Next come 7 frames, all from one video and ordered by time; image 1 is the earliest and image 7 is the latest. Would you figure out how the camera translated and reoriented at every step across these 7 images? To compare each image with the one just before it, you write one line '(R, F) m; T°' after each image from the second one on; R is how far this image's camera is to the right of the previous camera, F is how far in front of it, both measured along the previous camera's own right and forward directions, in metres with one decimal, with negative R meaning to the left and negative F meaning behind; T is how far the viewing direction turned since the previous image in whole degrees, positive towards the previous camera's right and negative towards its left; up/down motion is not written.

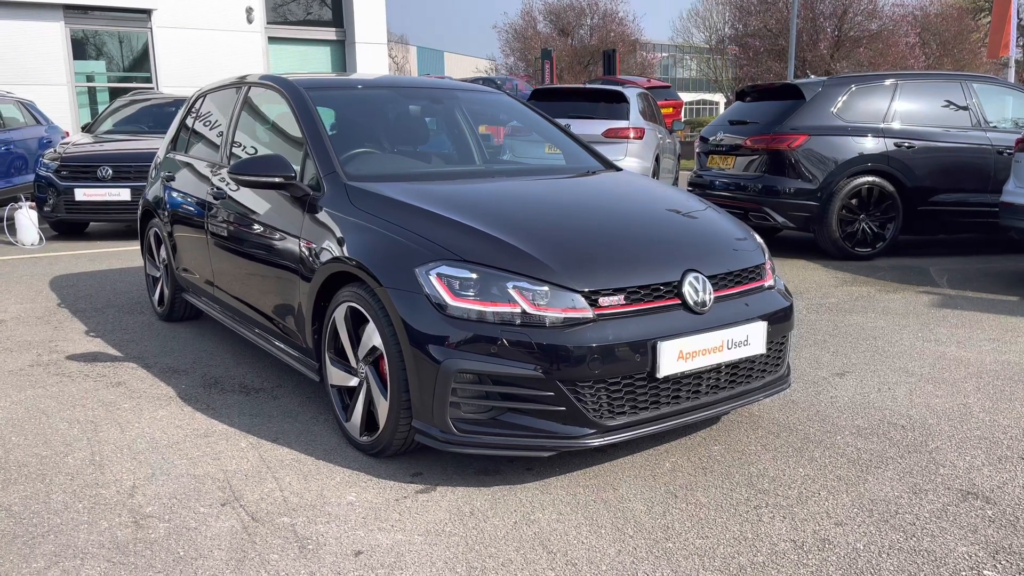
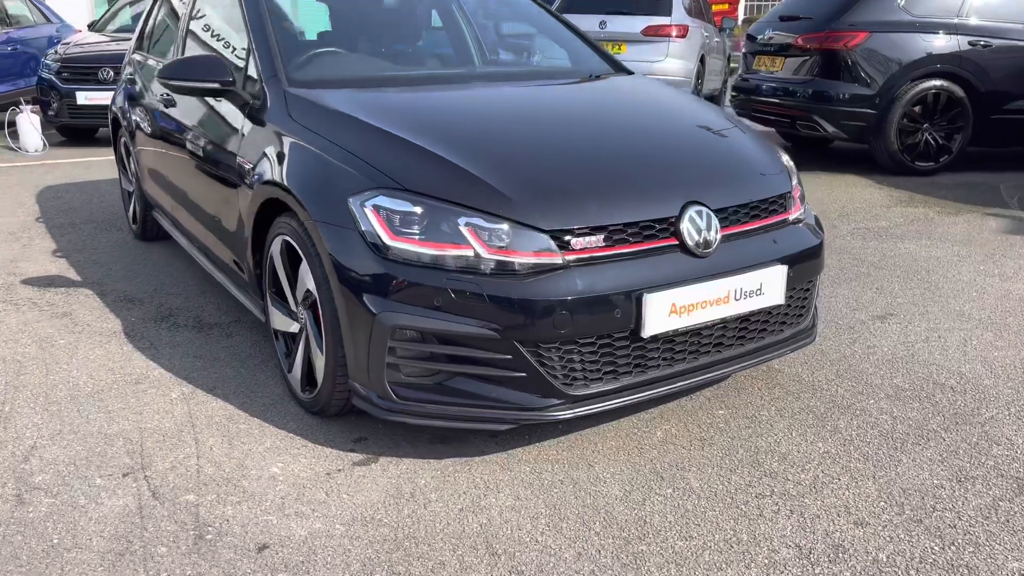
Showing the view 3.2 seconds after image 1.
(+0.3, +0.6) m; -3°
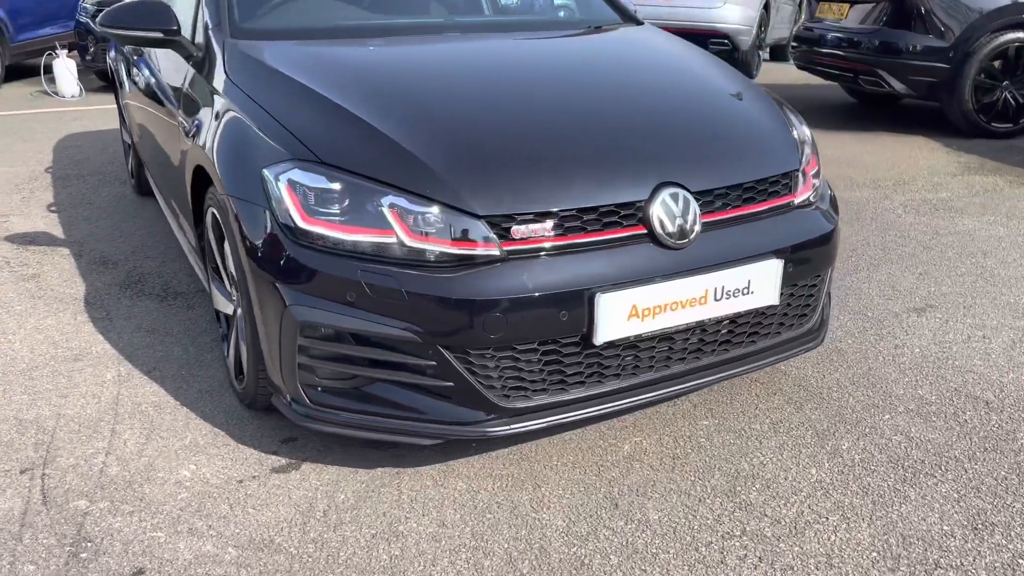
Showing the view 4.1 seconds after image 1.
(+0.3, +0.4) m; -5°
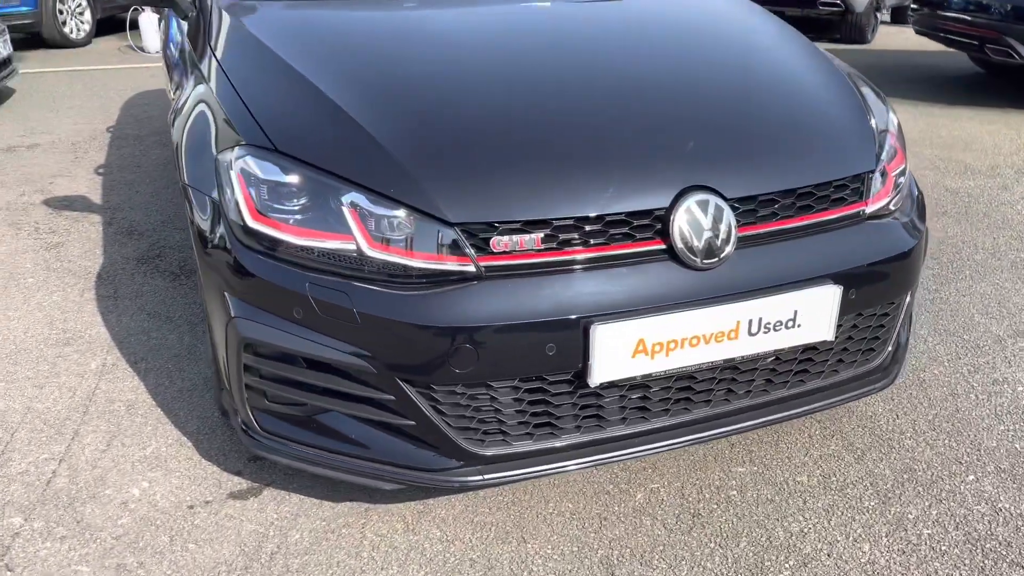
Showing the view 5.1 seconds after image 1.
(+0.2, +0.4) m; -7°
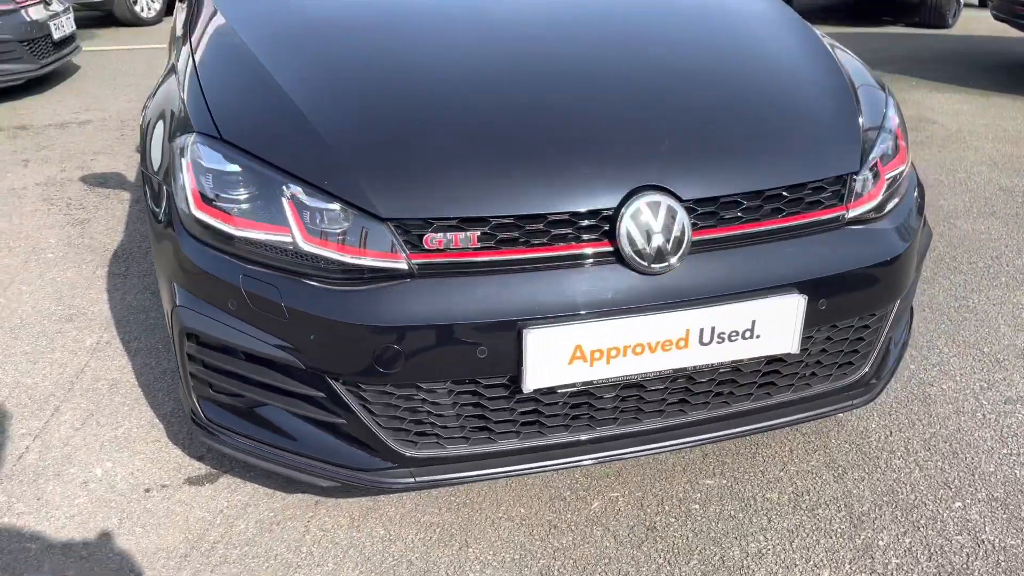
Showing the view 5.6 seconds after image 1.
(+0.3, +0.1) m; -5°
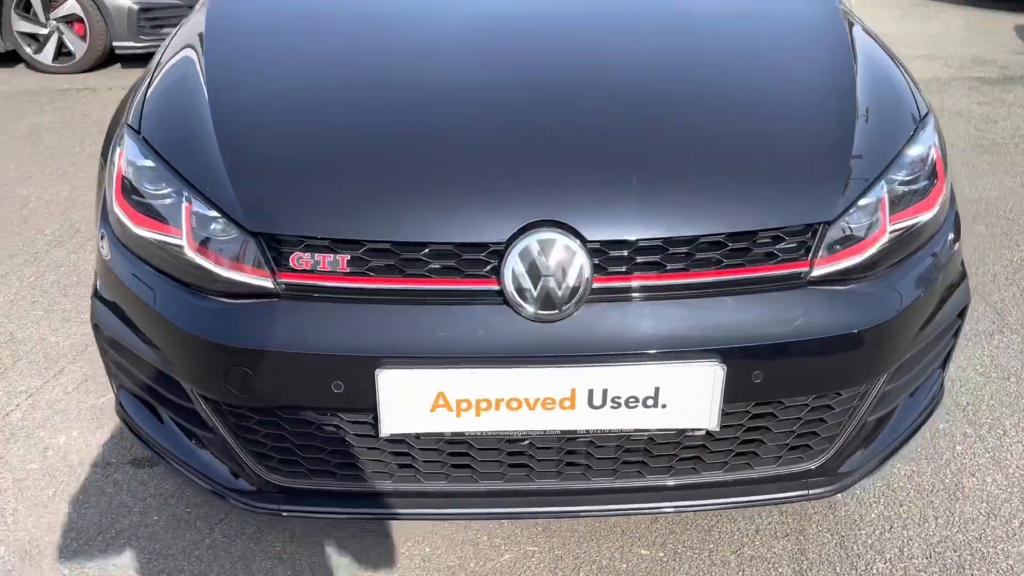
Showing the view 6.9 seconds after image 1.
(+0.6, +0.2) m; -13°
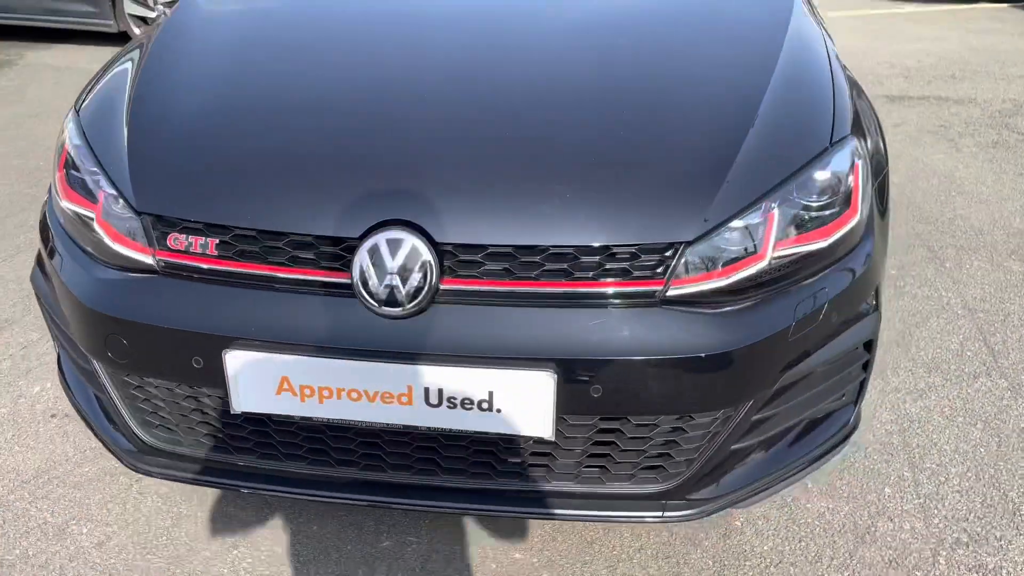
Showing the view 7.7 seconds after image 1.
(+0.5, 0.0) m; -8°
